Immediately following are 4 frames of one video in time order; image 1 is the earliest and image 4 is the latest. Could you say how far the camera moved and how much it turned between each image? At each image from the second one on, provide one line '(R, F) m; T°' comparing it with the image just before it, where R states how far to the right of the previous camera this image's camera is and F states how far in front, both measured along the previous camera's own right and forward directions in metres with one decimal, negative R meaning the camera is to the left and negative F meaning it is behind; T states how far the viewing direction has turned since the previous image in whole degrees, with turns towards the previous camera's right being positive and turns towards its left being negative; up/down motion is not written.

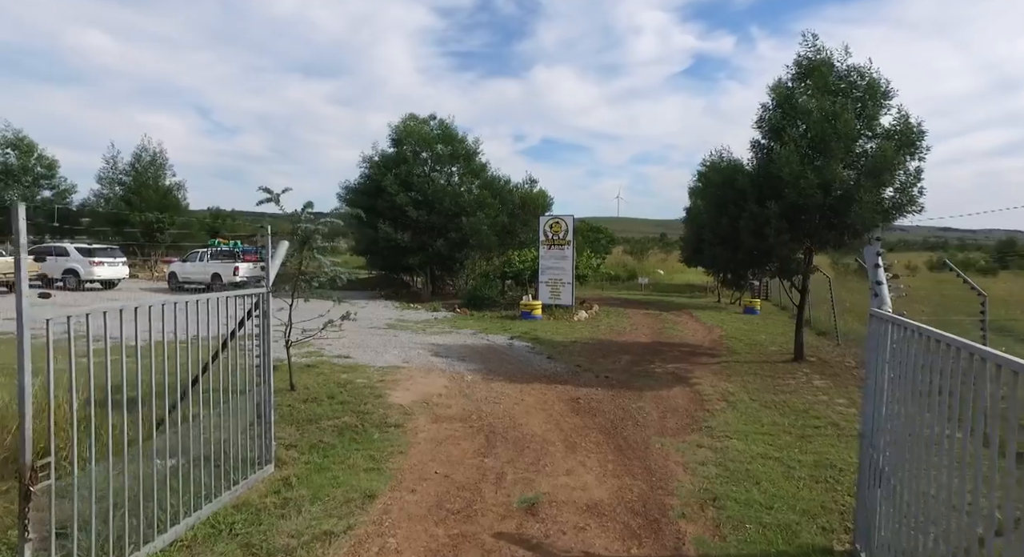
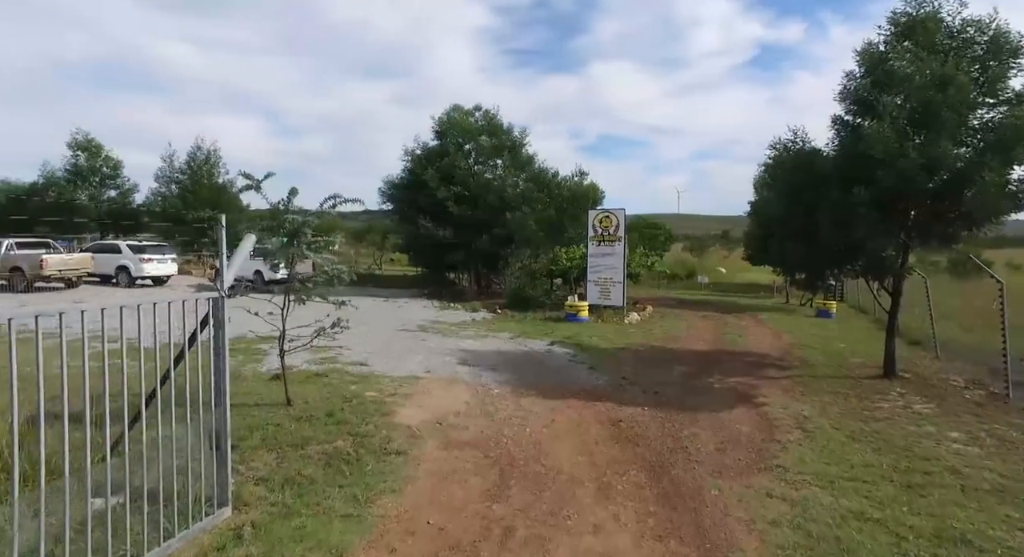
(+0.3, +1.3) m; -6°
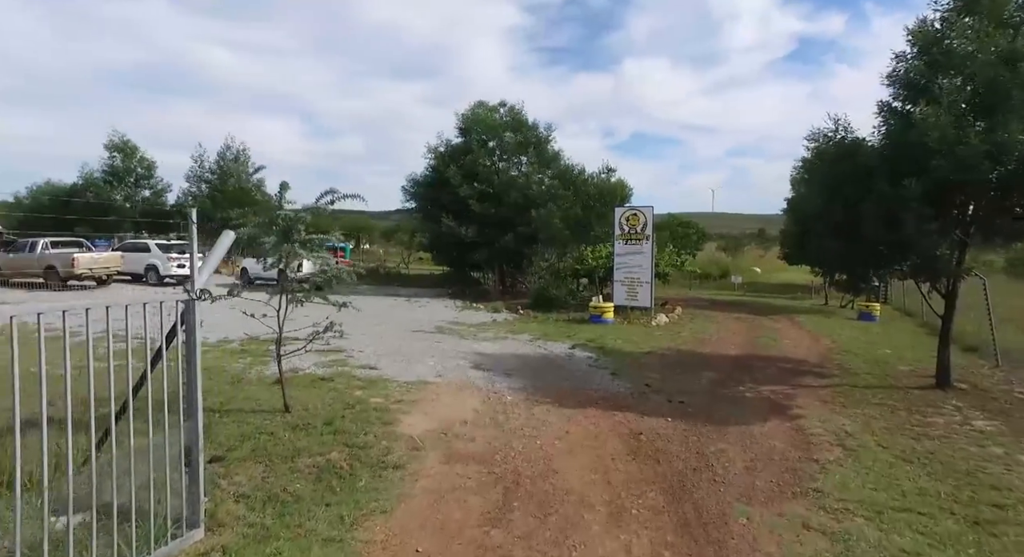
(+0.2, +0.5) m; -3°
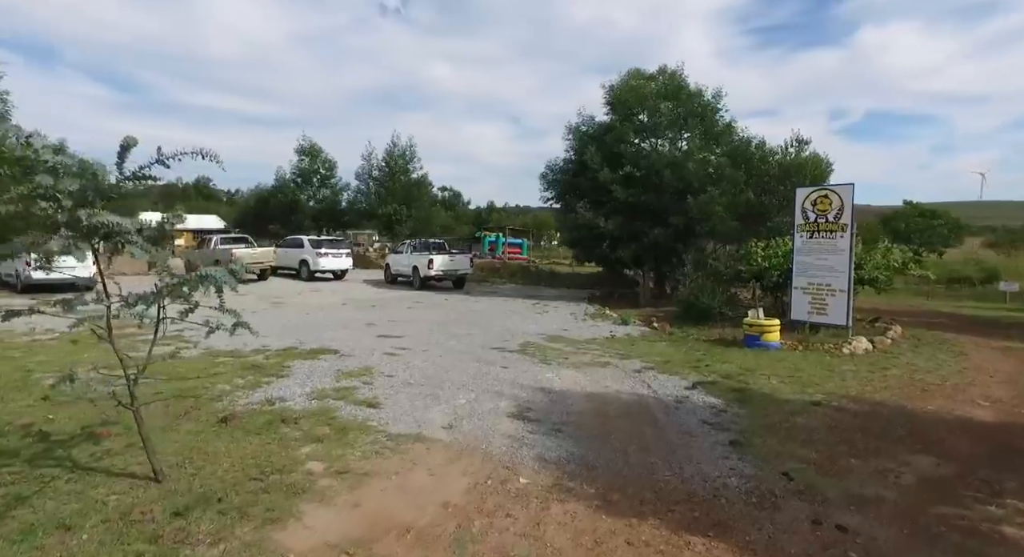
(+1.5, +3.3) m; -19°
